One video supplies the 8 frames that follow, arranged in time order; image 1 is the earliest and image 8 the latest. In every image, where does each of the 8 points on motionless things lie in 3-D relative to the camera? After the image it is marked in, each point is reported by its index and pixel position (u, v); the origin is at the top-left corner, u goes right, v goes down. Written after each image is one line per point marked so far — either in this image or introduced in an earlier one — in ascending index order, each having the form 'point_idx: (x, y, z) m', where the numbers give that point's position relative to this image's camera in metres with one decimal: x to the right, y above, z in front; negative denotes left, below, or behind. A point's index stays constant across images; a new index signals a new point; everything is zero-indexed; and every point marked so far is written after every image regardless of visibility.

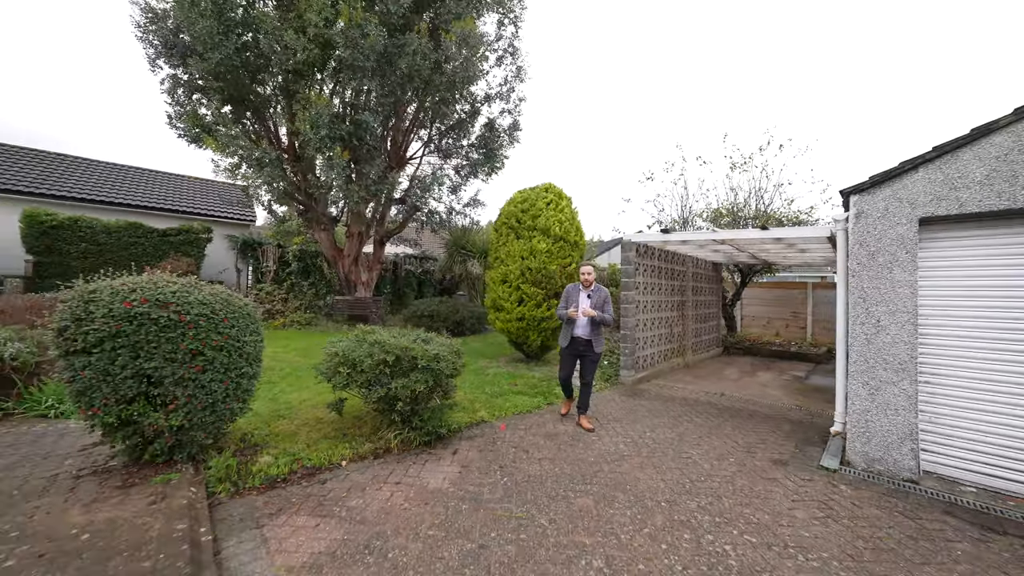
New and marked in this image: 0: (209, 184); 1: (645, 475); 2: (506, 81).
0: (-10.4, +3.6, +12.9) m
1: (+1.2, -1.7, +3.3) m
2: (-0.2, +5.4, +9.8) m
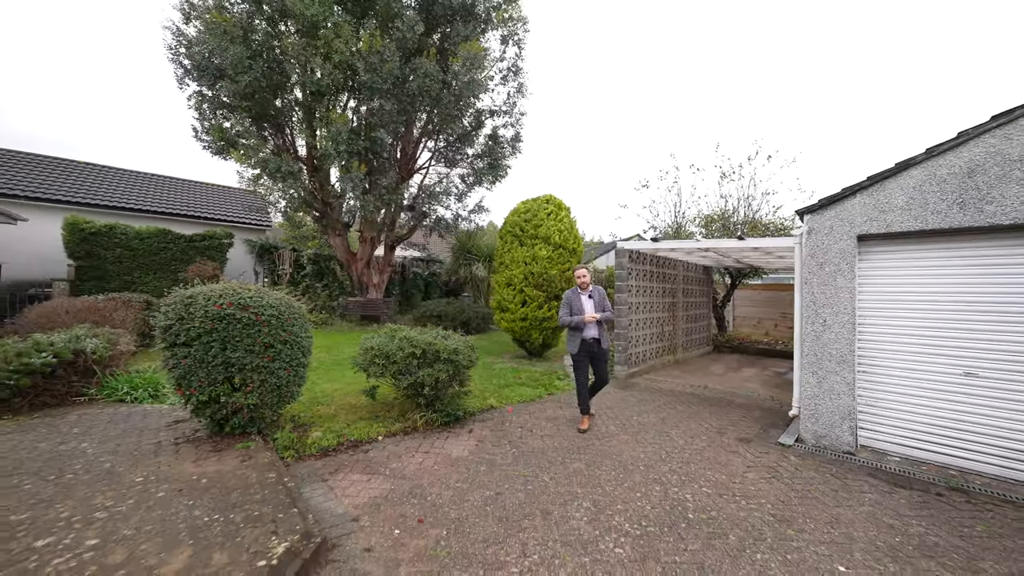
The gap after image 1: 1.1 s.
0: (-10.4, +3.6, +13.6) m
1: (+1.3, -1.7, +4.0) m
2: (-0.1, +5.4, +10.5) m
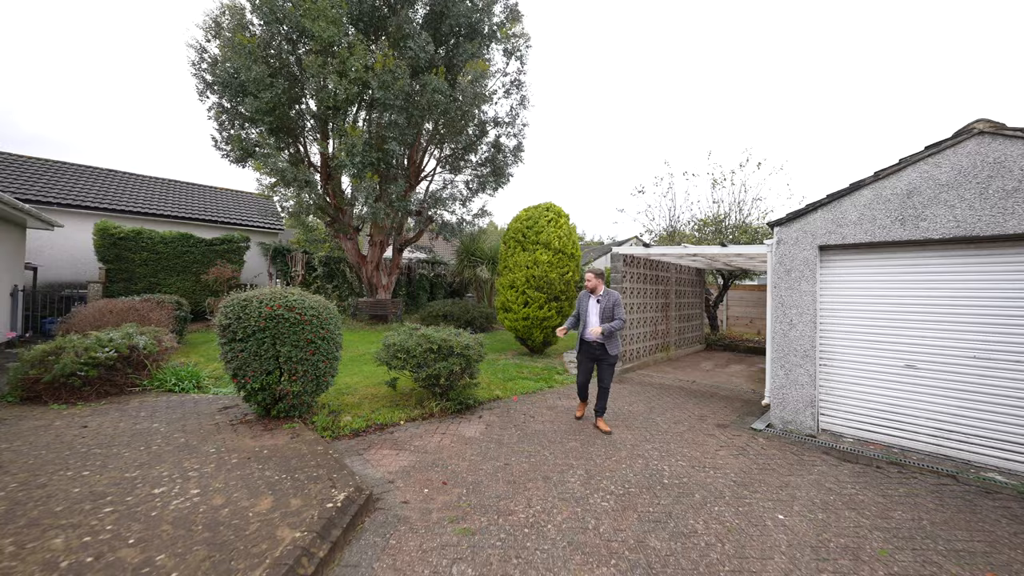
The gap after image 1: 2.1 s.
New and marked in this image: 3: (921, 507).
0: (-10.3, +3.6, +14.2) m
1: (+1.3, -1.8, +4.6) m
2: (0.0, +5.3, +11.1) m
3: (+3.4, -1.8, +3.1) m
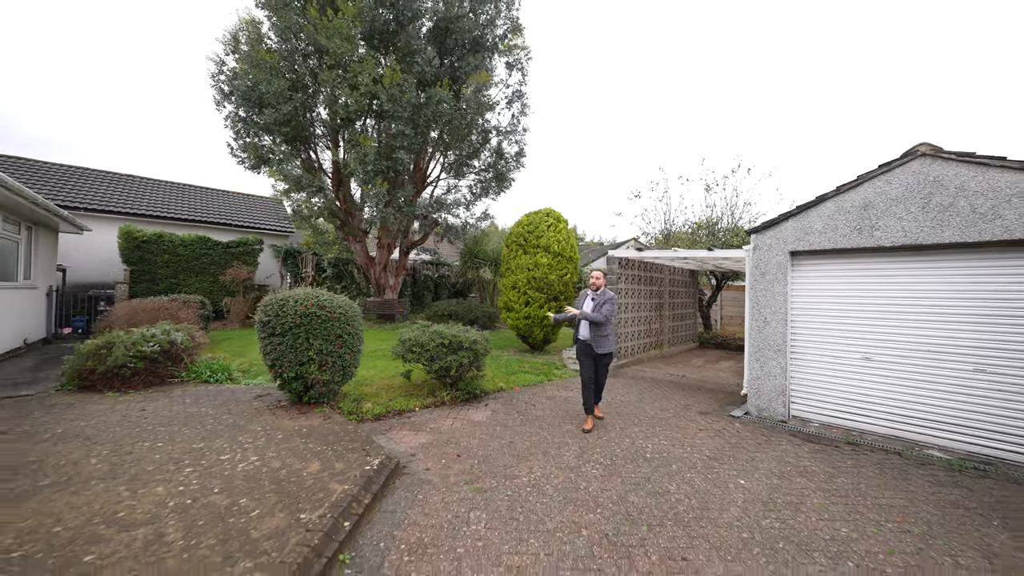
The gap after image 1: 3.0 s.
0: (-10.2, +3.5, +14.8) m
1: (+1.4, -1.8, +5.2) m
2: (0.0, +5.3, +11.7) m
3: (+3.4, -1.8, +3.7) m
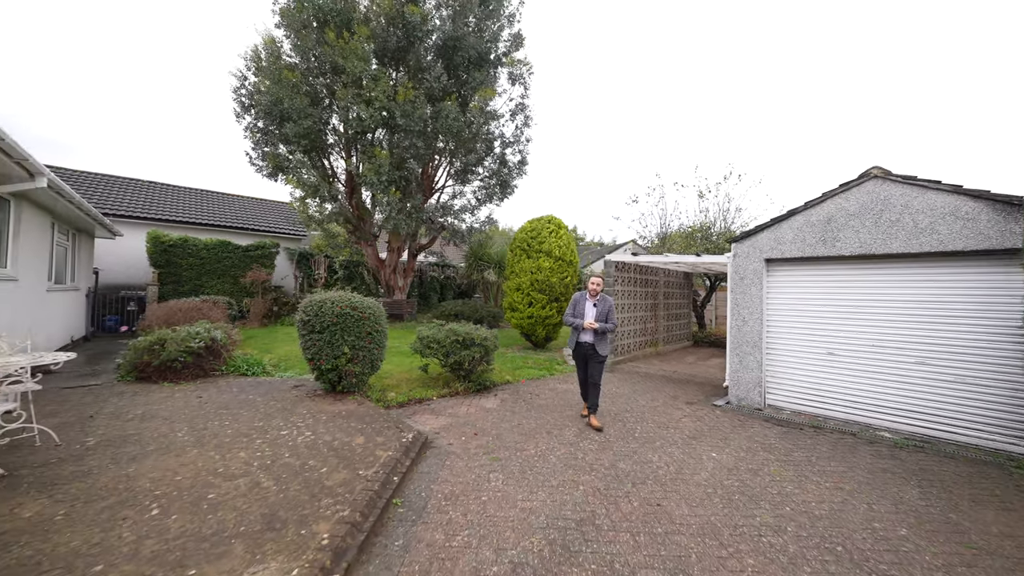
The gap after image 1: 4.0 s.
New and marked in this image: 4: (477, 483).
0: (-10.1, +3.5, +15.5) m
1: (+1.5, -1.8, +5.9) m
2: (+0.2, +5.3, +12.4) m
3: (+3.5, -1.9, +4.3) m
4: (-0.3, -1.7, +3.3) m
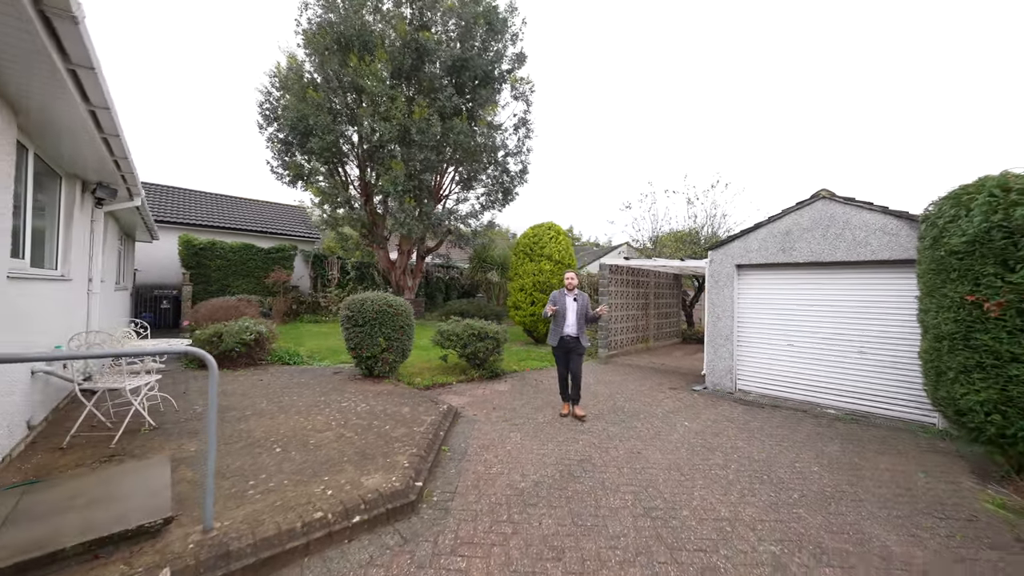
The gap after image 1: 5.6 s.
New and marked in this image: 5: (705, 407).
0: (-10.0, +3.5, +16.4) m
1: (+1.6, -1.9, +6.9) m
2: (+0.3, +5.2, +13.4) m
3: (+3.7, -1.9, +5.4) m
4: (-0.1, -1.7, +4.3) m
5: (+3.1, -1.9, +6.0) m
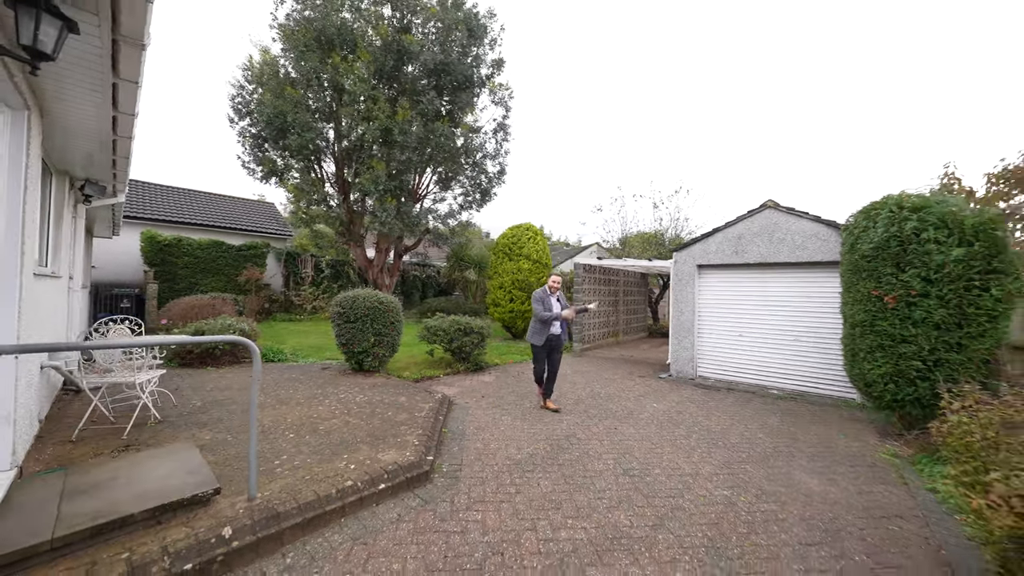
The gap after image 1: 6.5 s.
0: (-11.1, +3.6, +16.0) m
1: (+1.3, -1.8, +7.5) m
2: (-0.6, +5.3, +13.8) m
3: (+3.5, -1.8, +6.2) m
4: (-0.2, -1.7, +4.8) m
5: (+2.8, -1.9, +6.7) m
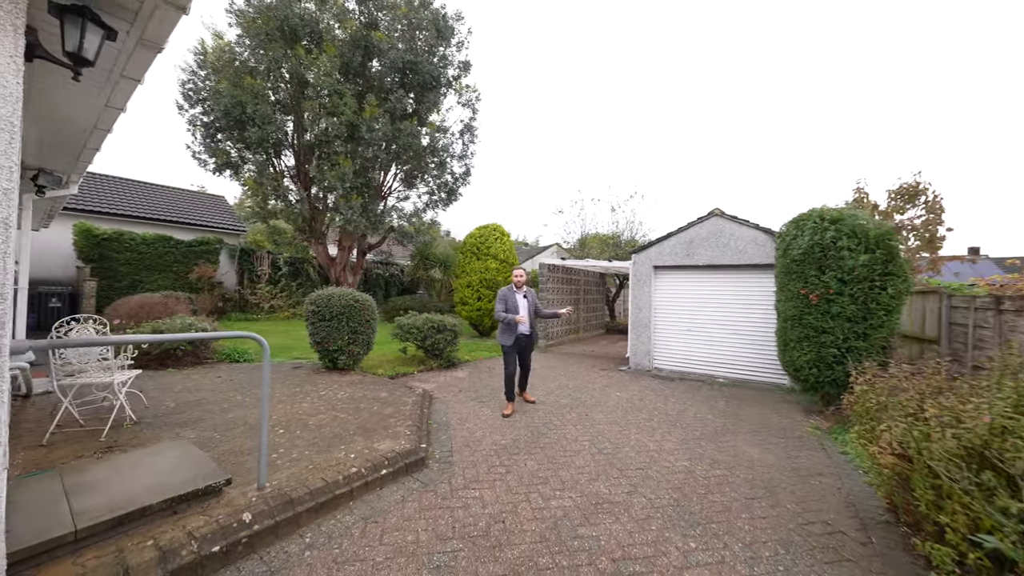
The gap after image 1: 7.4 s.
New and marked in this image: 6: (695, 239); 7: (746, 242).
0: (-12.5, +3.7, +15.0) m
1: (+0.7, -1.8, +8.0) m
2: (-1.8, +5.4, +14.0) m
3: (+3.0, -1.8, +6.8) m
4: (-0.5, -1.7, +5.1) m
5: (+2.3, -1.9, +7.4) m
6: (+3.9, +1.0, +8.0) m
7: (+4.6, +0.9, +7.4) m
